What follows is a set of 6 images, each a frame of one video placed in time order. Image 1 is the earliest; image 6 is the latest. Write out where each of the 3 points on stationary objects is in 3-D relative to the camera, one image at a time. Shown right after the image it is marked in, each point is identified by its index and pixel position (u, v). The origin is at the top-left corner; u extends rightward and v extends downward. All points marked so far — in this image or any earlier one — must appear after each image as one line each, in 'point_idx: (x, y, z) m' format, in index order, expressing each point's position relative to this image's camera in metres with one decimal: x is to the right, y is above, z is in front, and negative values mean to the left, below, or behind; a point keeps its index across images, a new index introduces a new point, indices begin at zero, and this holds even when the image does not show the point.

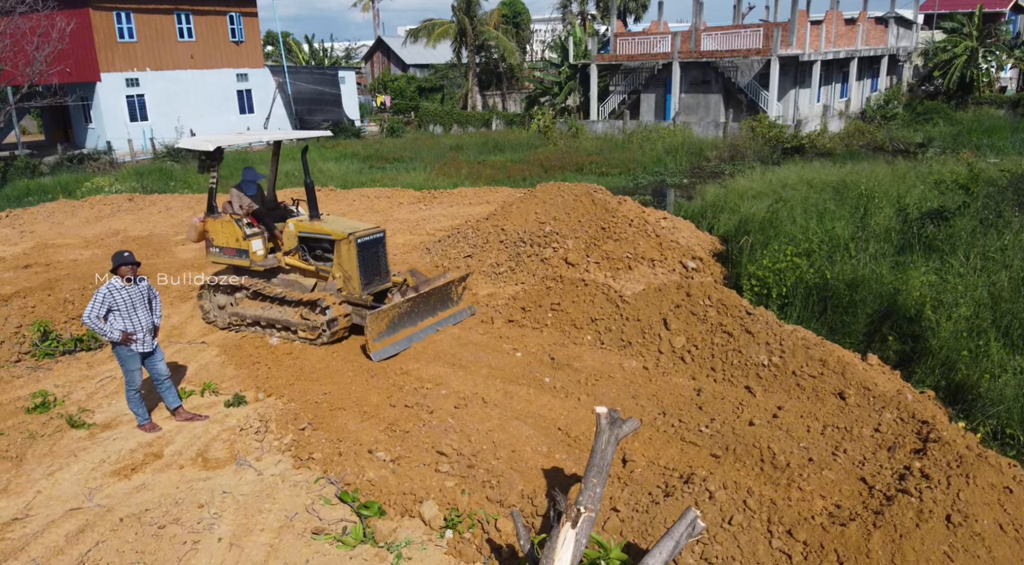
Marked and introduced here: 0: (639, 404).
0: (+1.2, -1.1, +5.9) m
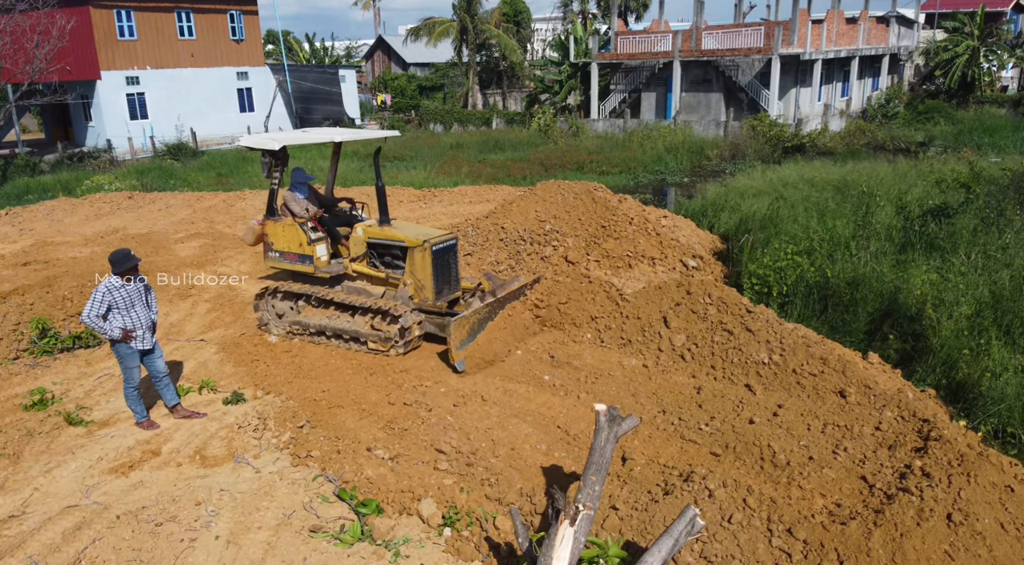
0: (+1.2, -1.1, +5.9) m
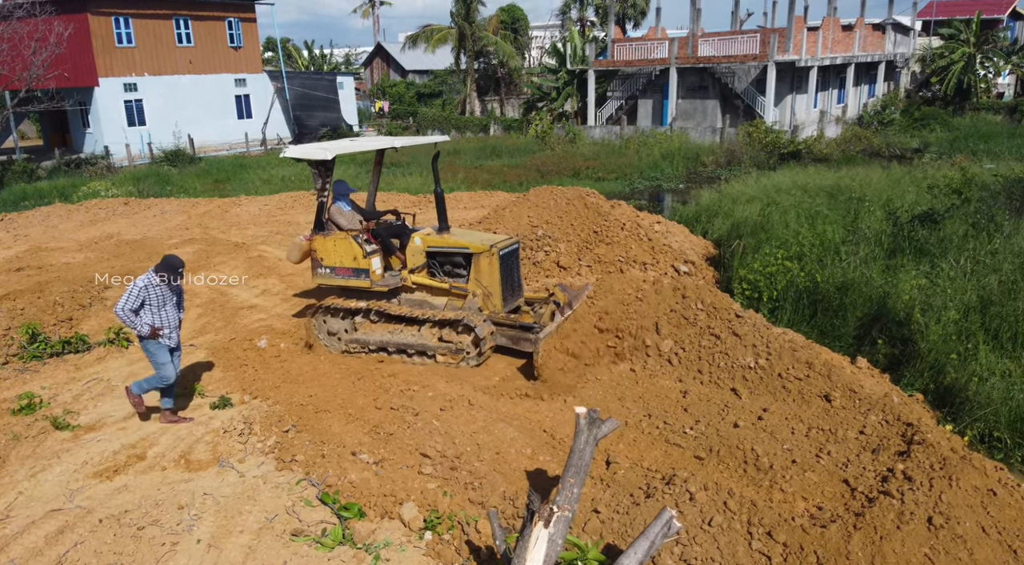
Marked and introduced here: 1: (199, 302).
0: (+1.0, -1.1, +5.9) m
1: (-4.5, -0.3, +9.1) m
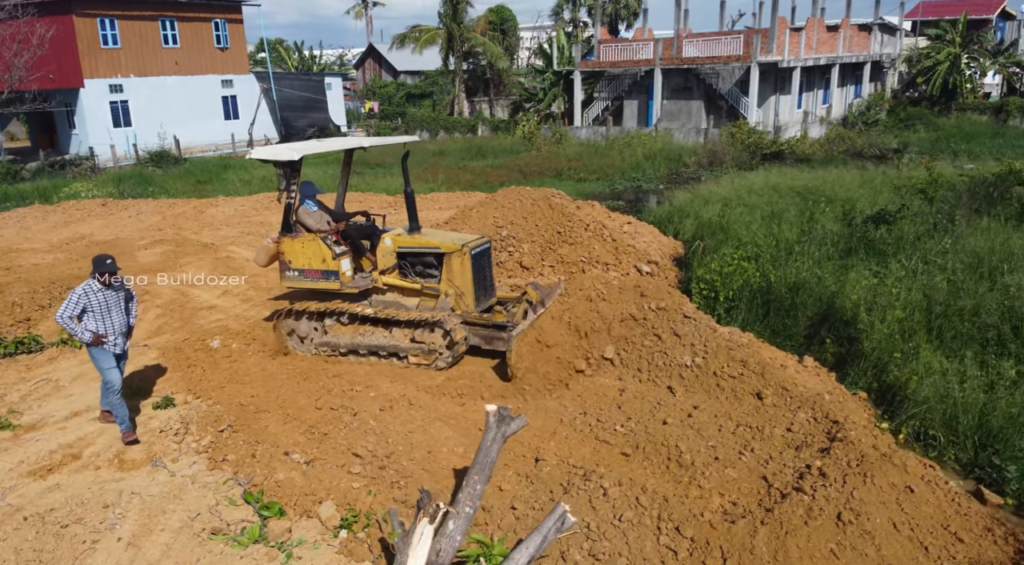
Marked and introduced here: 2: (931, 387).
0: (+0.5, -1.1, +5.9) m
1: (-5.0, -0.3, +9.2) m
2: (+4.0, -1.0, +6.1) m
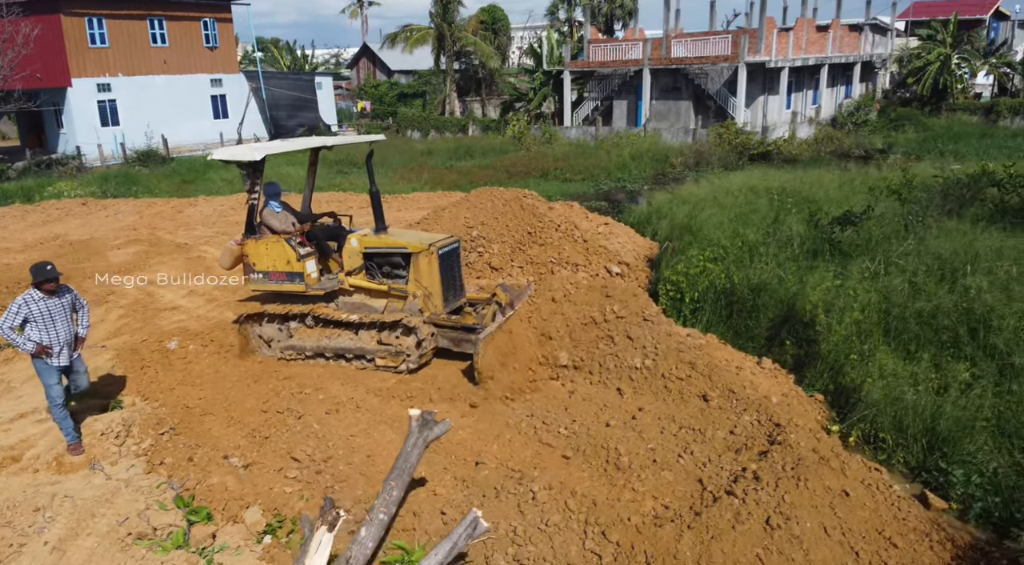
0: (0.0, -1.1, +5.9) m
1: (-5.5, -0.3, +9.1) m
2: (+3.5, -1.0, +6.1) m
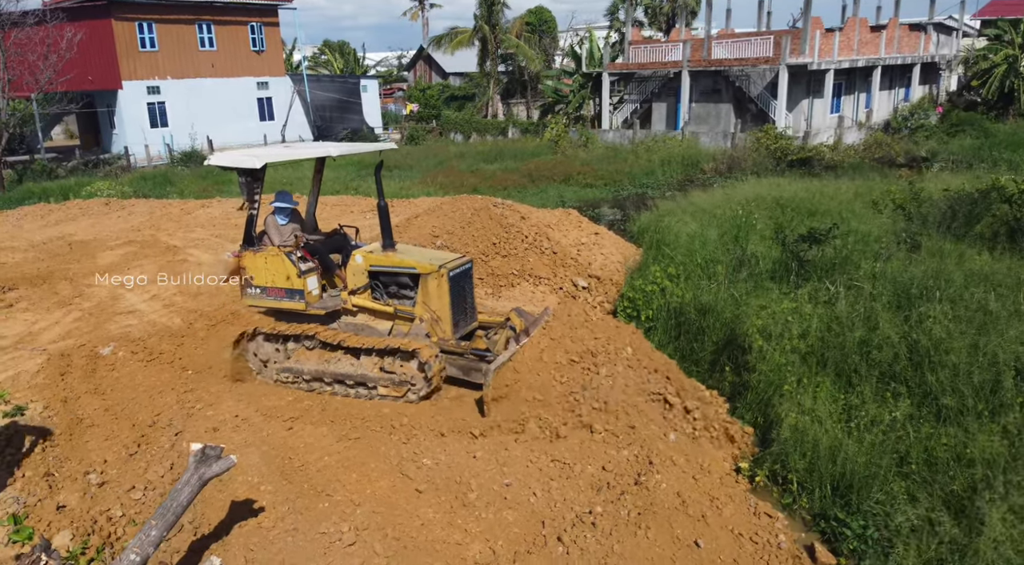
0: (-1.0, -1.3, +5.6) m
1: (-6.2, -0.3, +9.4) m
2: (+2.5, -1.3, +5.5) m
